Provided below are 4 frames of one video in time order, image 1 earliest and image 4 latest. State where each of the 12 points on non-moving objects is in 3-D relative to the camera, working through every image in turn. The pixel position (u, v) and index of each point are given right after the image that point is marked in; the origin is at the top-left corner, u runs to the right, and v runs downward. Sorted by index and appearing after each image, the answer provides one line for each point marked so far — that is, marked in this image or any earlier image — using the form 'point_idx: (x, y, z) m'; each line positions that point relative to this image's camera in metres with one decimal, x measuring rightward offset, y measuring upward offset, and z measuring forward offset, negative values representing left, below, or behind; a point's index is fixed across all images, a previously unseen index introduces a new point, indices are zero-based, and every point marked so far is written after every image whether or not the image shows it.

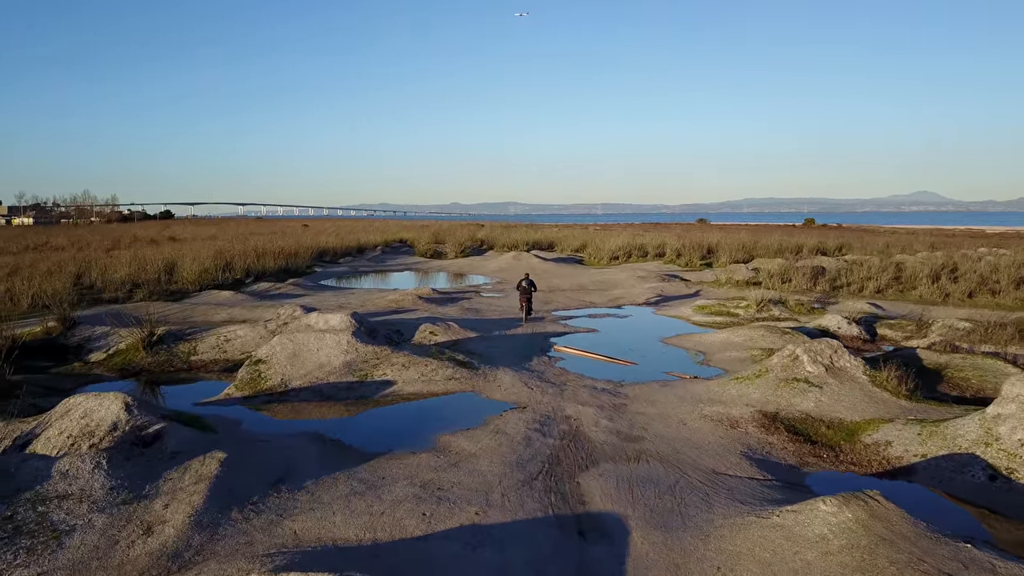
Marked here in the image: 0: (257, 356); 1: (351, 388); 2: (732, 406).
0: (-3.9, -1.1, +9.4) m
1: (-2.3, -1.4, +8.7) m
2: (+2.6, -1.4, +7.2) m
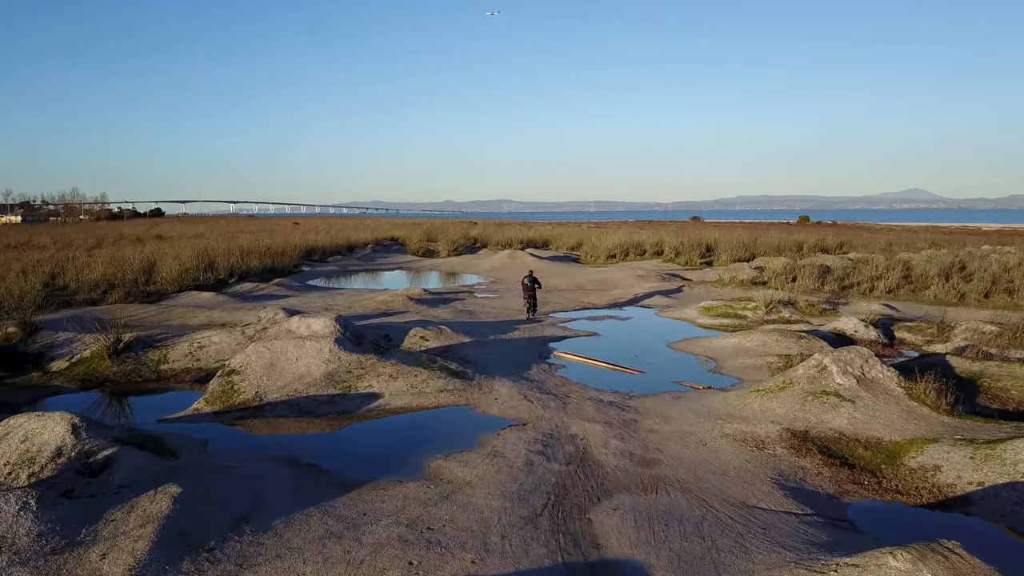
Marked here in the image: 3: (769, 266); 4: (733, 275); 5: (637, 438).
0: (-4.0, -1.1, +8.6) m
1: (-2.3, -1.5, +8.0) m
2: (+2.6, -1.4, +6.5) m
3: (+8.1, +0.7, +19.3) m
4: (+6.3, +0.4, +17.5) m
5: (+1.3, -1.6, +6.5) m
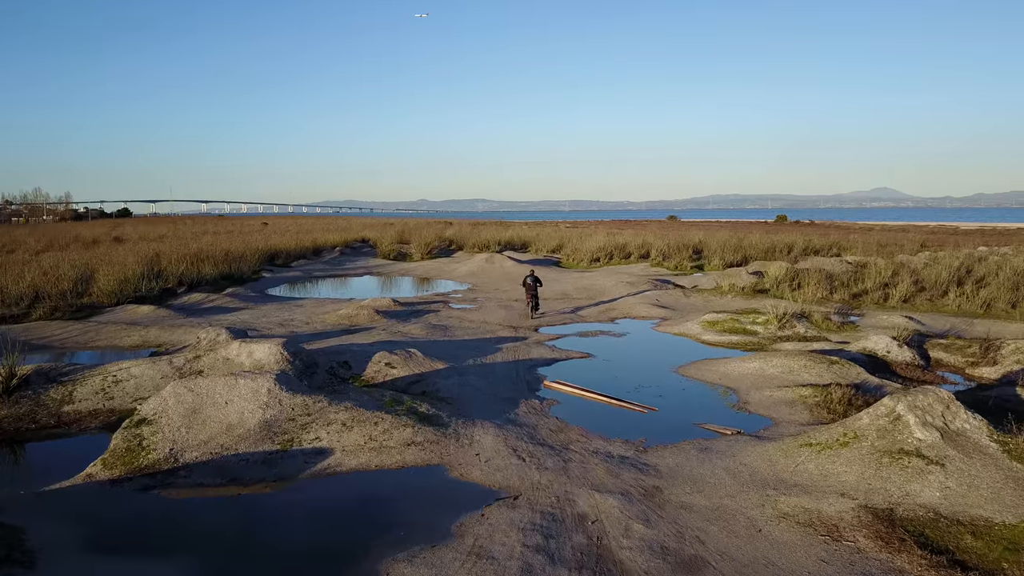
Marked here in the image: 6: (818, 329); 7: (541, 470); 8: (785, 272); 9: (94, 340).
0: (-4.1, -1.4, +6.8) m
1: (-2.5, -1.8, +6.2) m
2: (+2.5, -1.7, +5.0) m
3: (+7.5, +0.5, +18.0) m
4: (+5.8, +0.1, +16.1) m
5: (+1.2, -1.8, +4.9) m
6: (+5.8, -0.8, +11.5) m
7: (+0.3, -1.7, +5.9) m
8: (+7.3, +0.4, +16.4) m
9: (-8.7, -1.1, +12.8) m
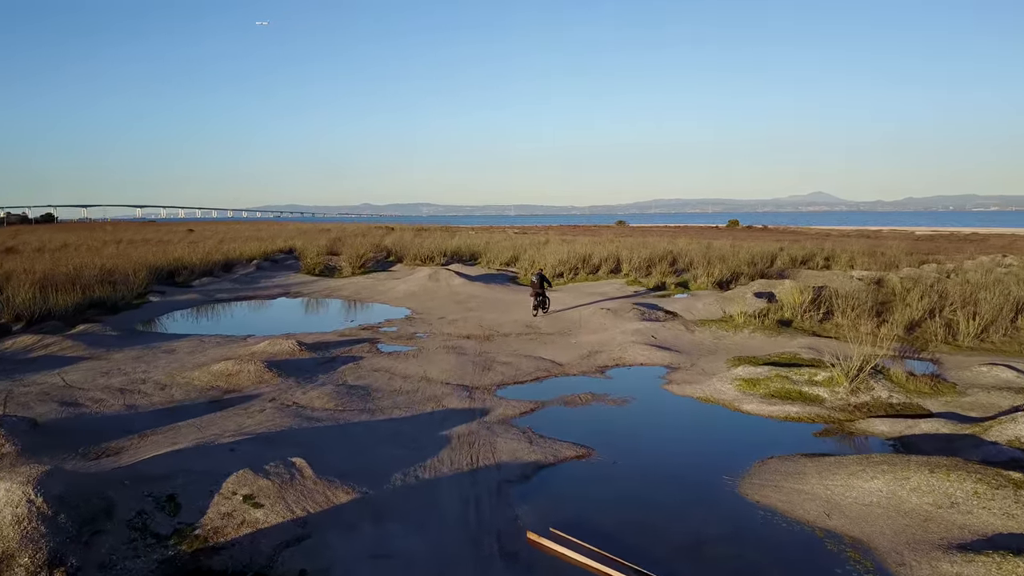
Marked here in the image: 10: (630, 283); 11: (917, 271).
0: (-4.3, -2.1, +2.5) m
1: (-2.6, -2.4, +2.0) m
2: (+2.5, -2.3, +1.2) m
3: (+6.3, -0.1, +14.7) m
4: (+4.8, -0.5, +12.6) m
5: (+1.3, -2.4, +1.0) m
6: (+5.2, -1.4, +8.1) m
7: (+0.2, -2.3, +1.9) m
8: (+6.3, -0.2, +13.0) m
9: (-9.3, -1.9, +8.0) m
10: (+3.6, +0.1, +18.7) m
11: (+12.6, +0.5, +19.1) m
